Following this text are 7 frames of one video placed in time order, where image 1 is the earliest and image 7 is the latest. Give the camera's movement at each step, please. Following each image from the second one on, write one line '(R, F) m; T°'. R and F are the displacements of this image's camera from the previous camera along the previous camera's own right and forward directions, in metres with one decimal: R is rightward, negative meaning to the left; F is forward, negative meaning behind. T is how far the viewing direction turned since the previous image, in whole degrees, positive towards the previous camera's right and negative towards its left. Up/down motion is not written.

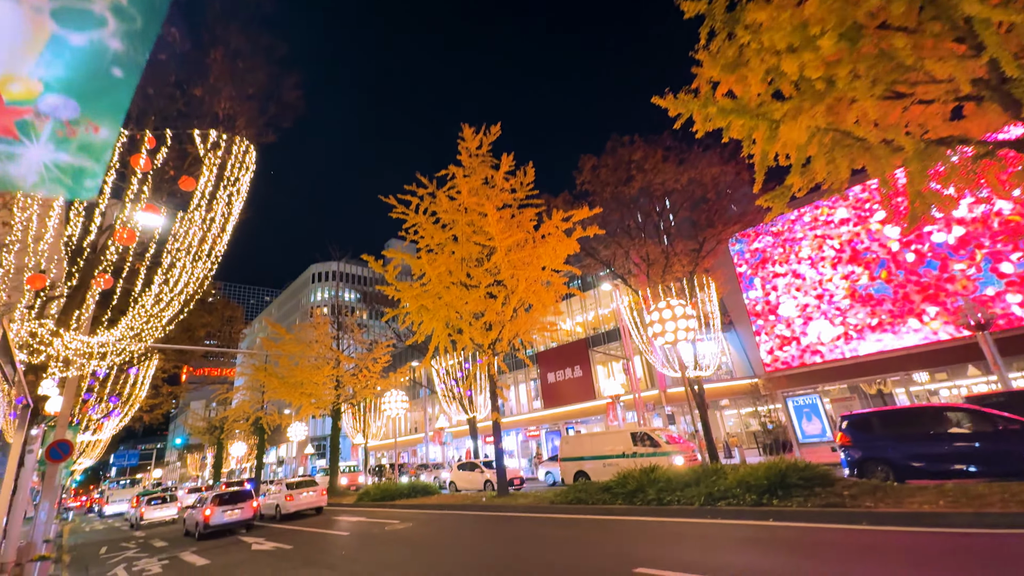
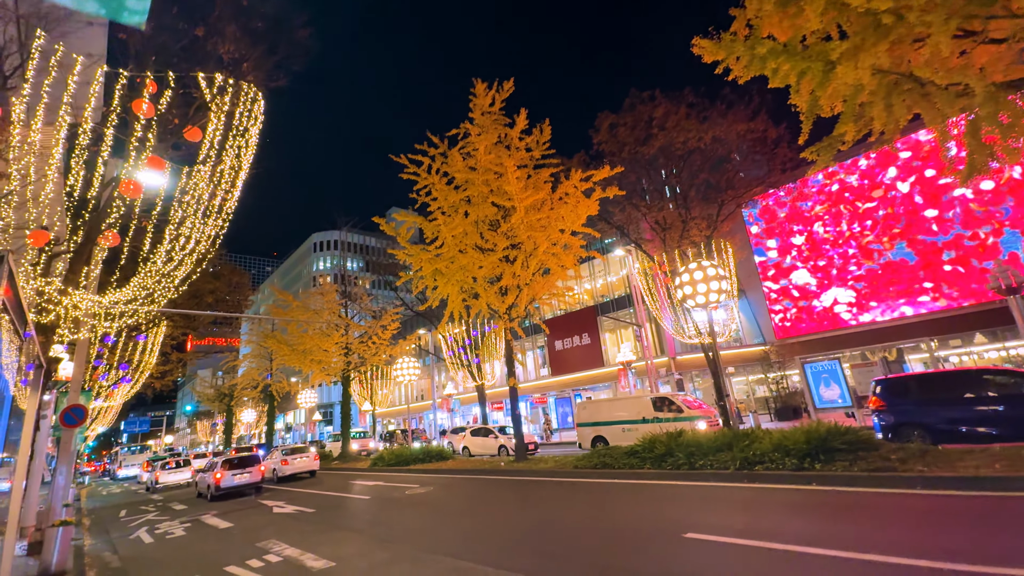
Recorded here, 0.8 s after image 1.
(-0.6, +0.5) m; 0°
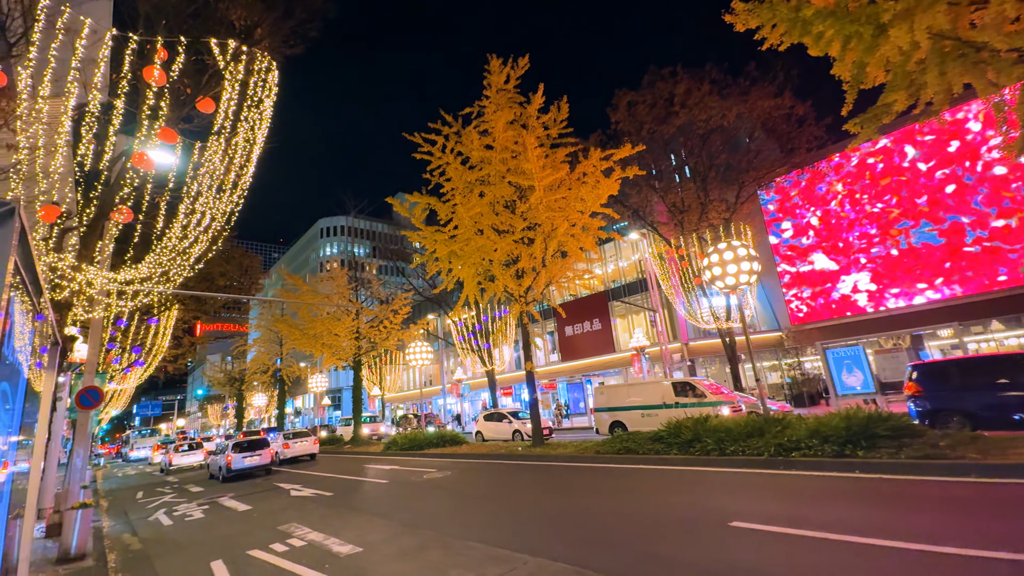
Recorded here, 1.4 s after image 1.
(-0.4, +0.3) m; -1°
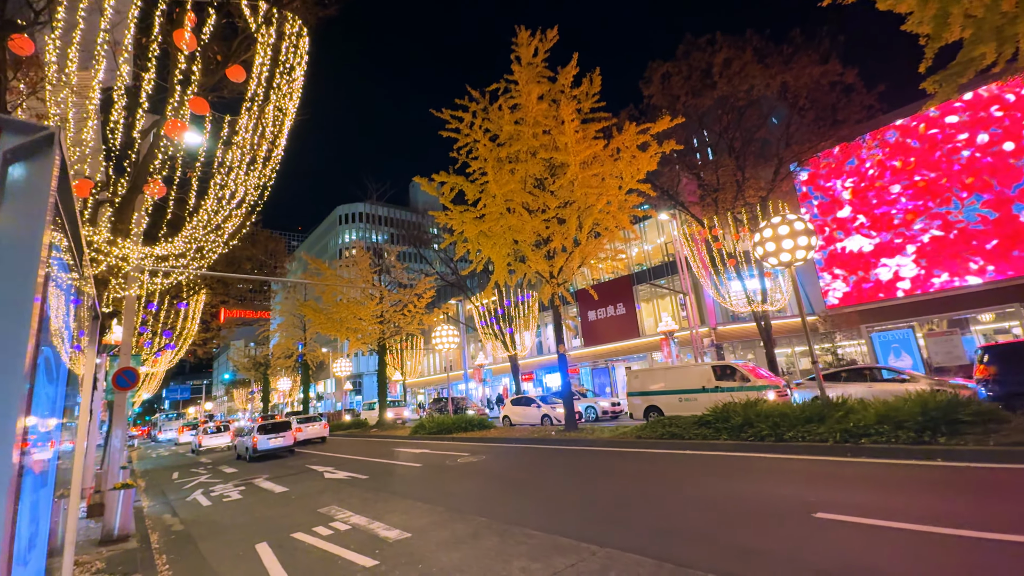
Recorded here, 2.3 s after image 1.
(-0.5, +0.4) m; -2°
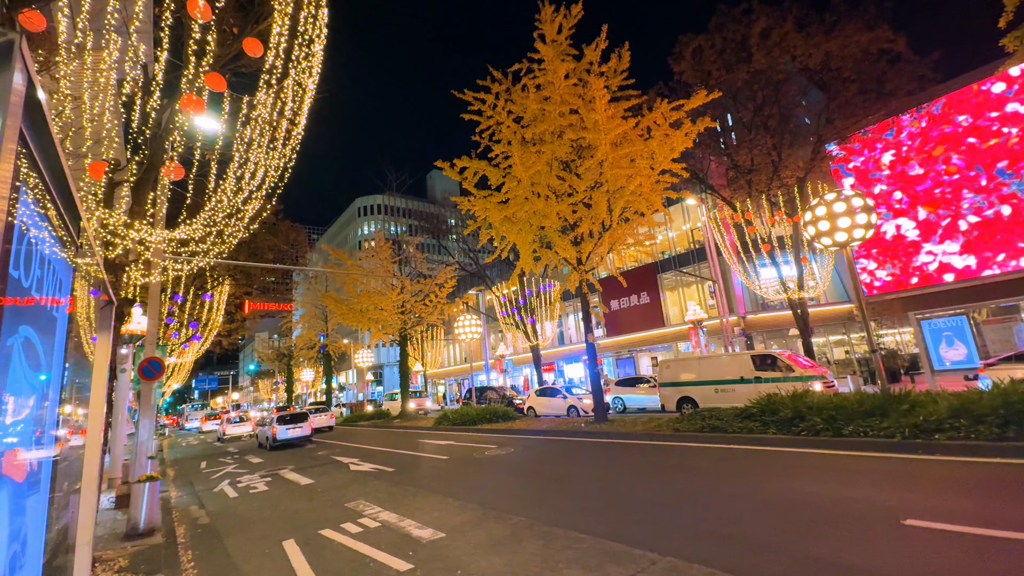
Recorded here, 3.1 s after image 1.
(-0.3, +0.5) m; -2°
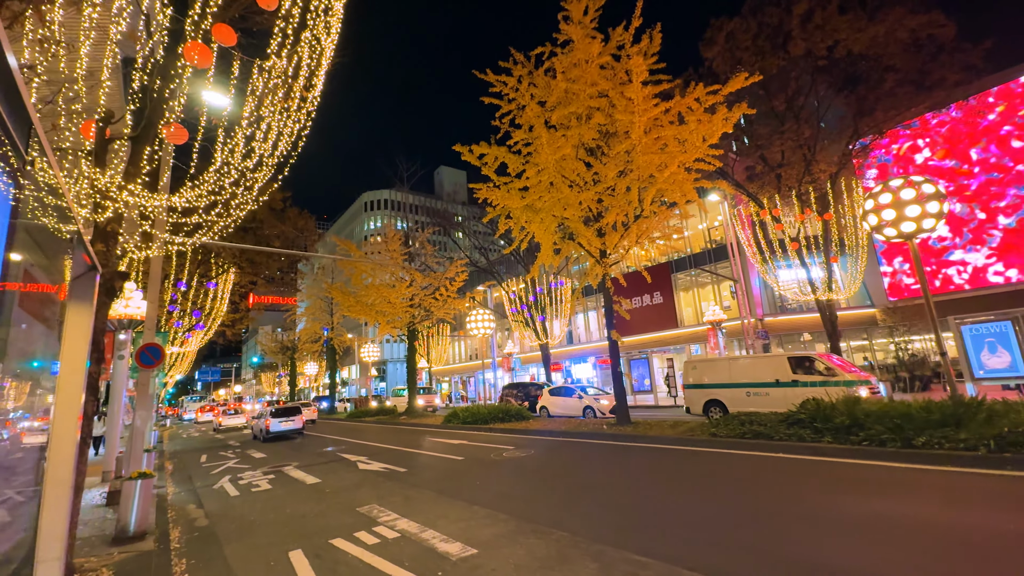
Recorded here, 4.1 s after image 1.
(-0.5, +0.7) m; 0°
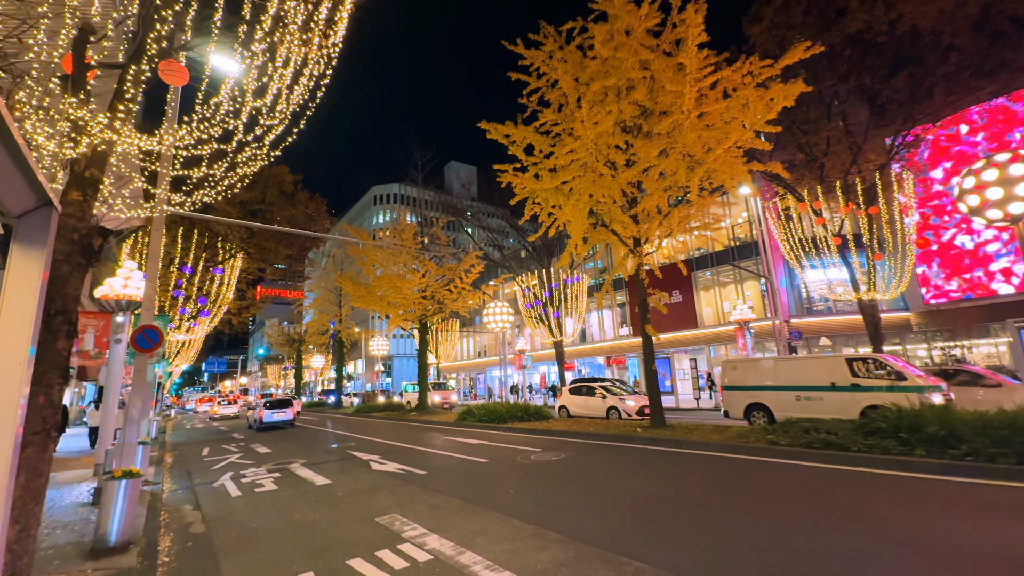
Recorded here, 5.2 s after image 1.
(-0.6, +1.0) m; -1°
